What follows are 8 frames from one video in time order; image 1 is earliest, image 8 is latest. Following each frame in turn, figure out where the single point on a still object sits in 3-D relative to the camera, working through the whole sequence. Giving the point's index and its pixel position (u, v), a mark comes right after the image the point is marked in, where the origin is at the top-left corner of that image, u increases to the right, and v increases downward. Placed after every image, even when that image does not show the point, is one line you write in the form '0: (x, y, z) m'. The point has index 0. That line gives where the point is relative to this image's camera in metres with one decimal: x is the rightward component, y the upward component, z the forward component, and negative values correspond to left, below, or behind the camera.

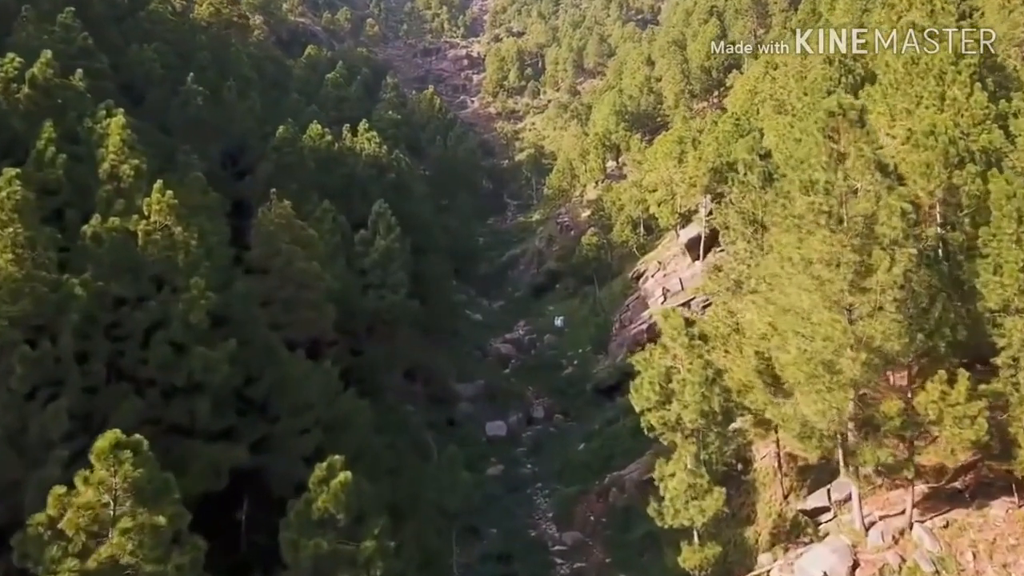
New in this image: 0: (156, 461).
0: (-6.3, -3.1, +15.0) m
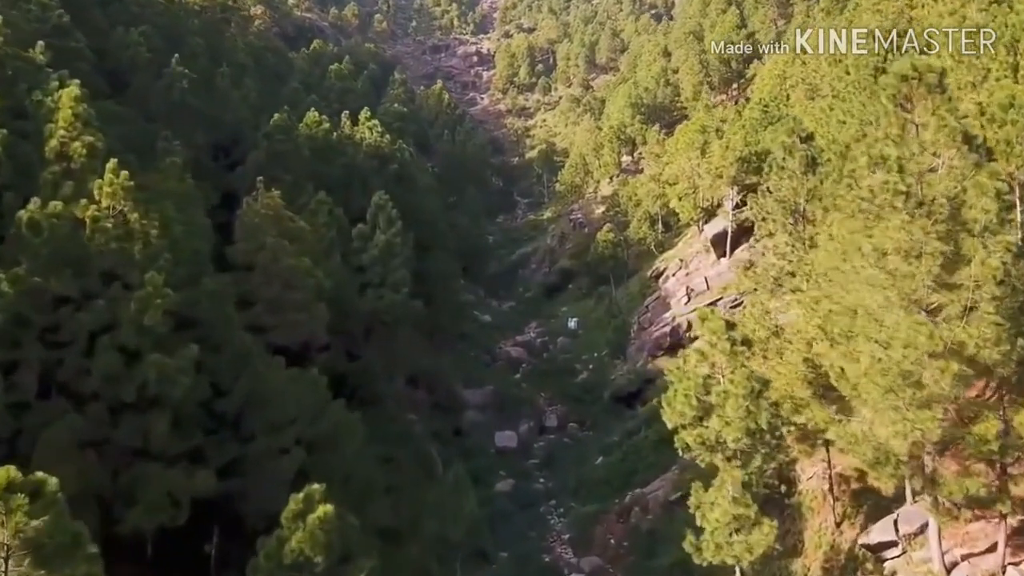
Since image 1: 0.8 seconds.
0: (-6.1, -3.0, +11.7) m
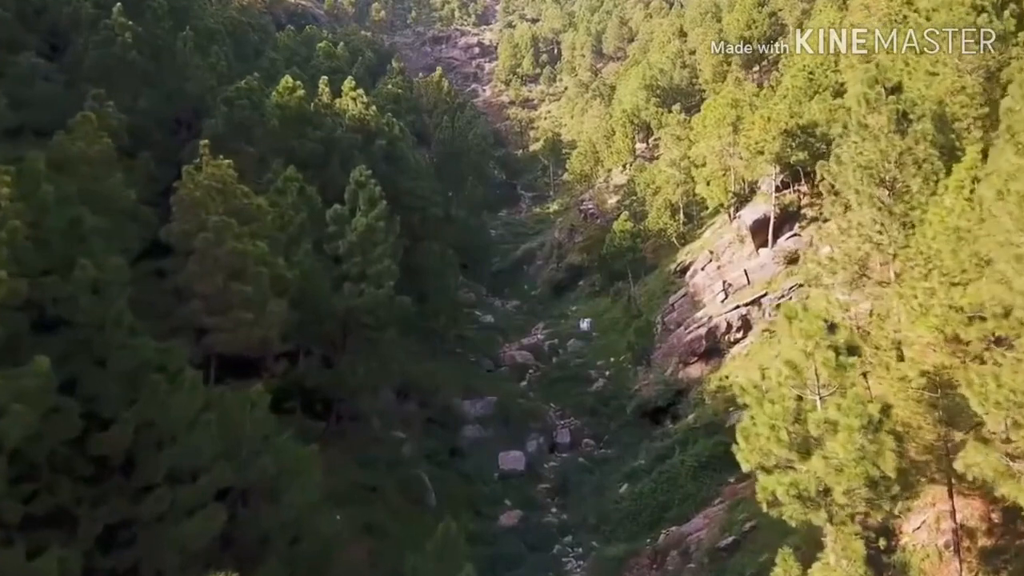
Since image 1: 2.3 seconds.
0: (-5.9, -2.7, +5.7) m
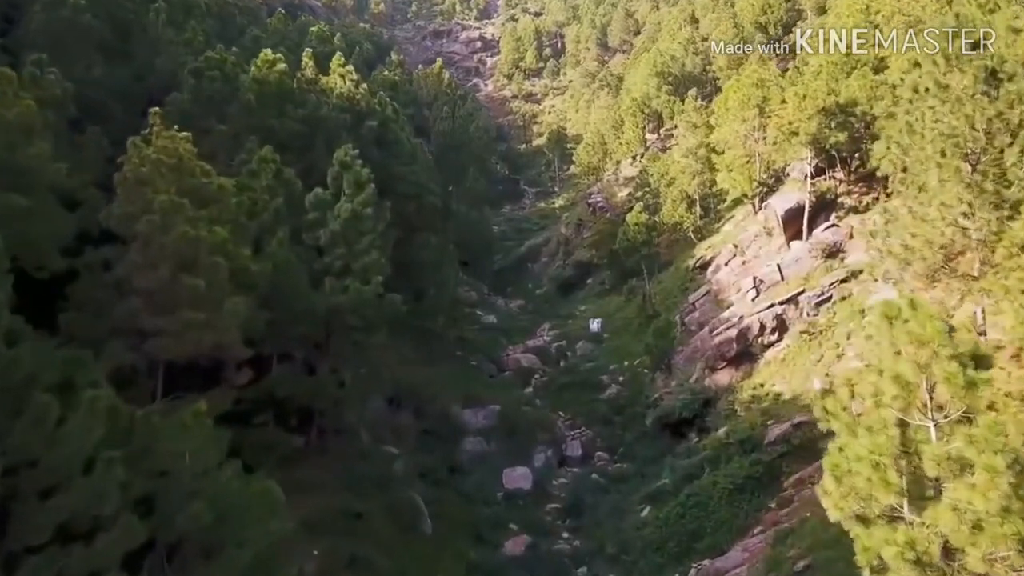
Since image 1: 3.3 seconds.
0: (-5.7, -2.6, +1.9) m
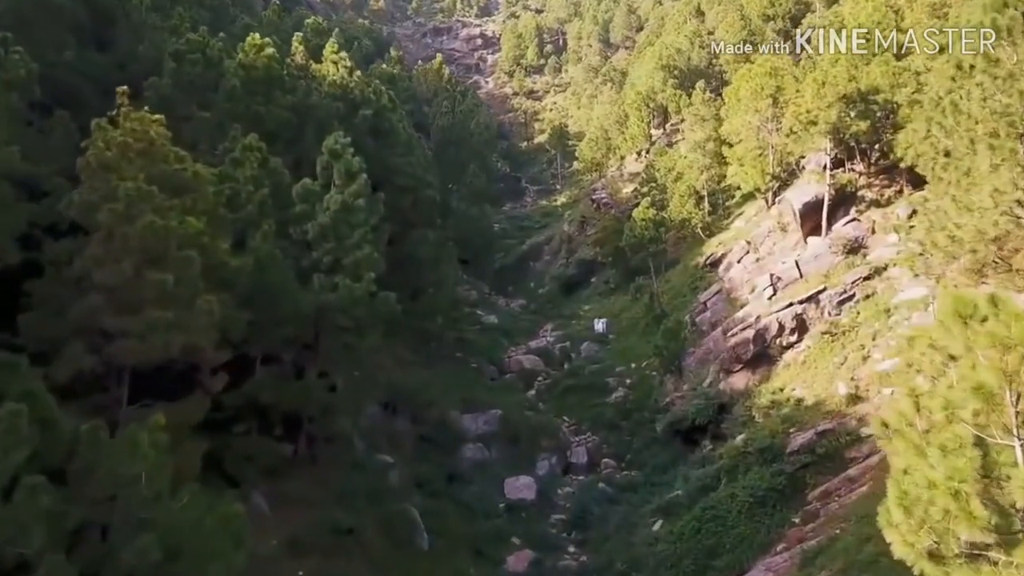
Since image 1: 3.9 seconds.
0: (-5.7, -2.5, +0.1) m
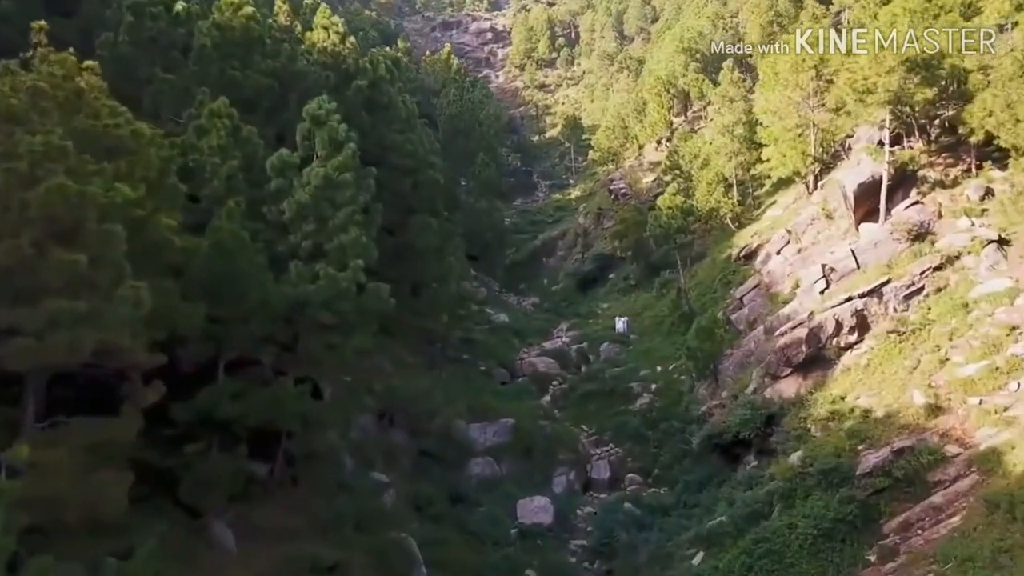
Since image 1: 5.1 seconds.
0: (-5.6, -2.3, -3.6) m
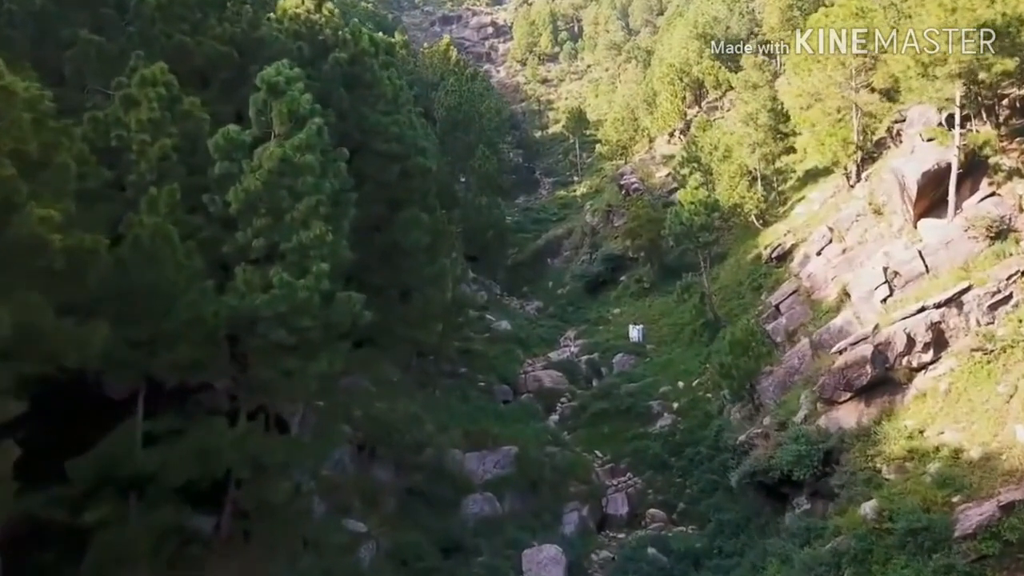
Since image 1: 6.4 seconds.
0: (-5.6, -2.4, -7.7) m
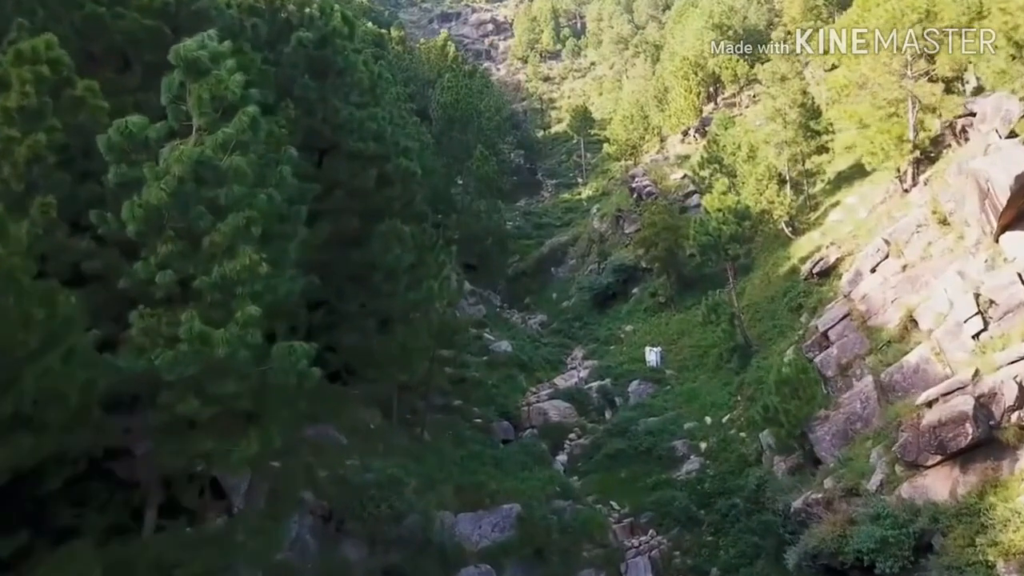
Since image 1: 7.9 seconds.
0: (-5.6, -3.1, -12.0) m
